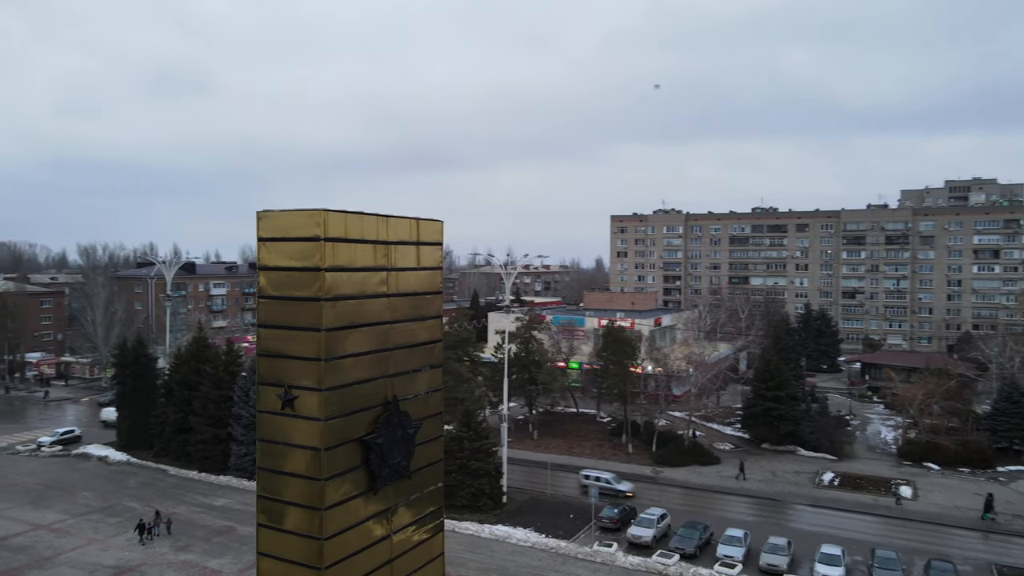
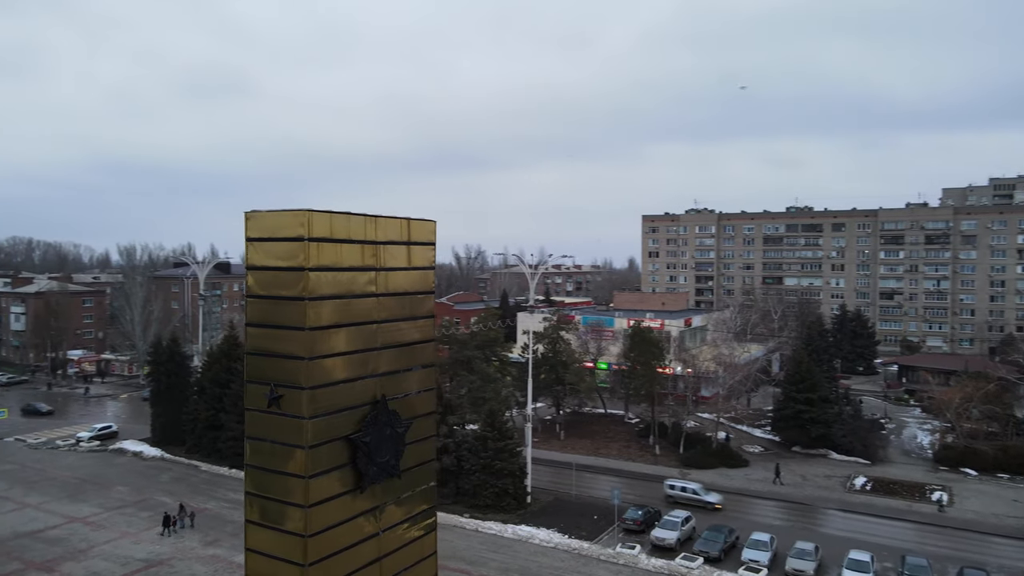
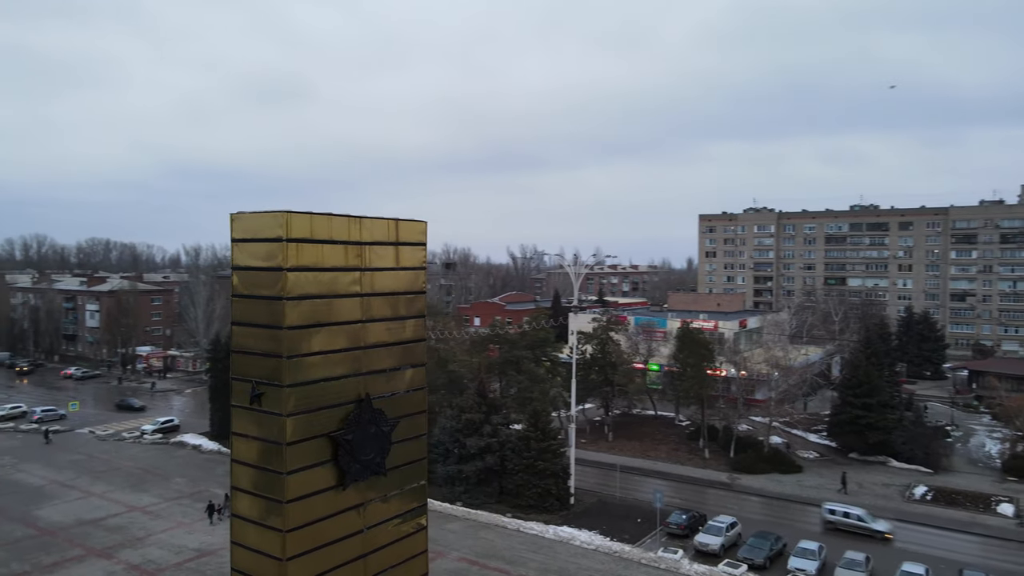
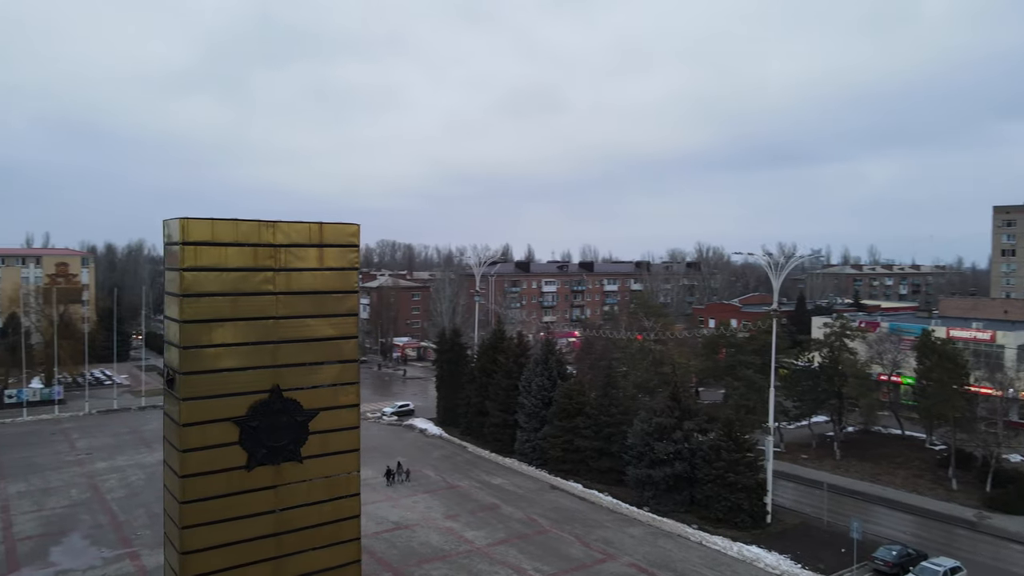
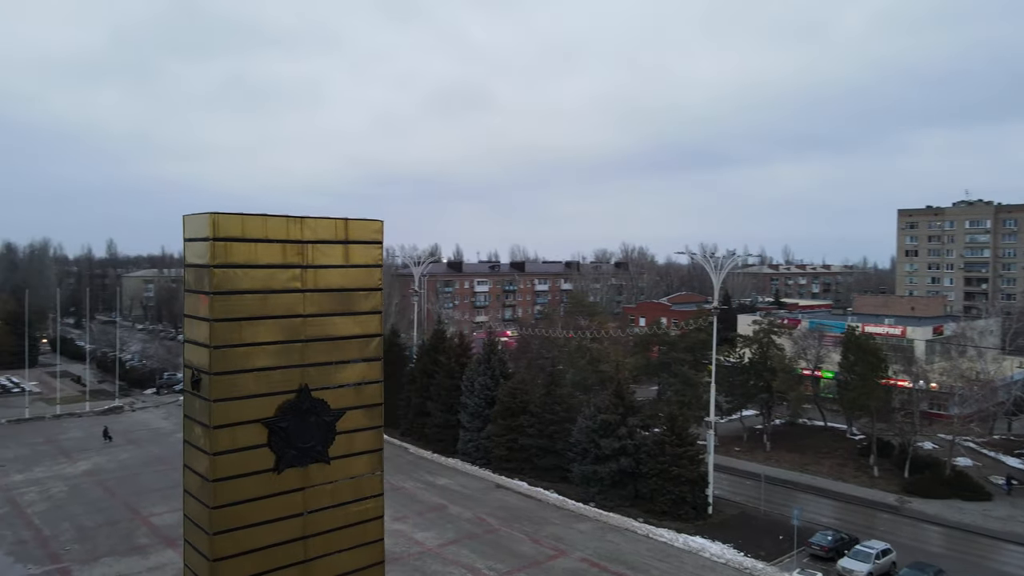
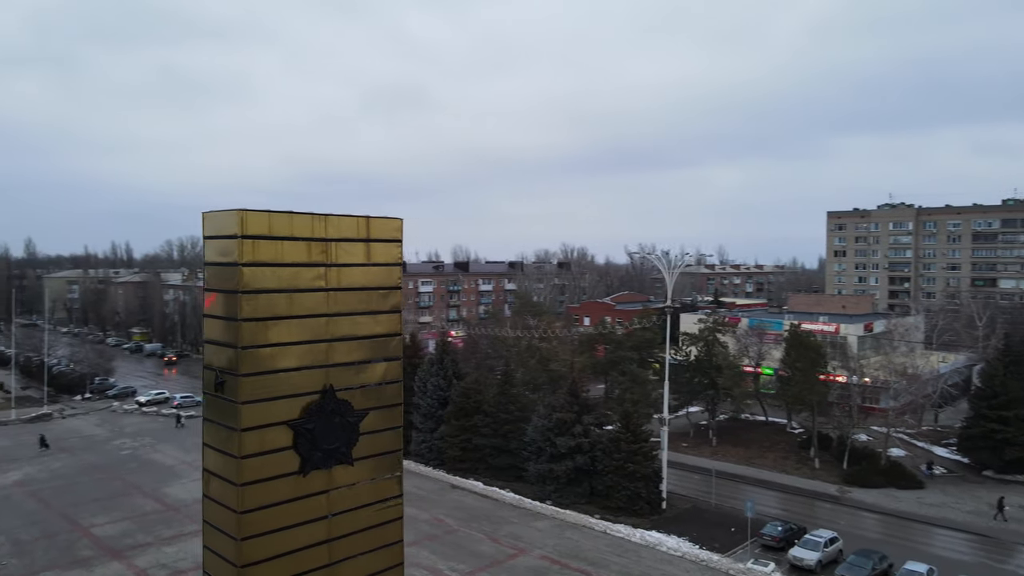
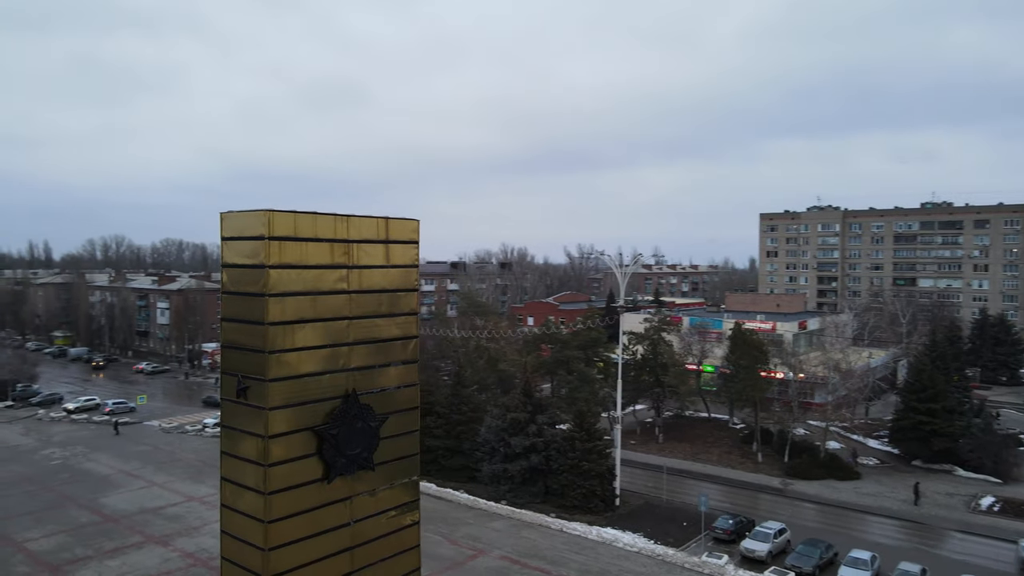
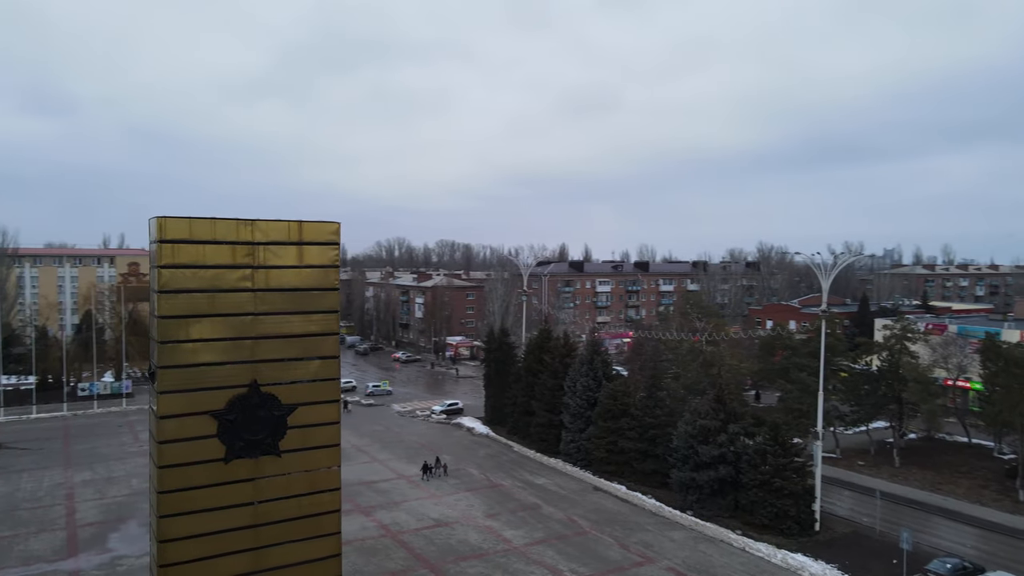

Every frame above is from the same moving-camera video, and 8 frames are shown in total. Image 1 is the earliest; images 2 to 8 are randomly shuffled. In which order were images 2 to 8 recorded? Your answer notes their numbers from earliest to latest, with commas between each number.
2, 3, 7, 6, 5, 4, 8
